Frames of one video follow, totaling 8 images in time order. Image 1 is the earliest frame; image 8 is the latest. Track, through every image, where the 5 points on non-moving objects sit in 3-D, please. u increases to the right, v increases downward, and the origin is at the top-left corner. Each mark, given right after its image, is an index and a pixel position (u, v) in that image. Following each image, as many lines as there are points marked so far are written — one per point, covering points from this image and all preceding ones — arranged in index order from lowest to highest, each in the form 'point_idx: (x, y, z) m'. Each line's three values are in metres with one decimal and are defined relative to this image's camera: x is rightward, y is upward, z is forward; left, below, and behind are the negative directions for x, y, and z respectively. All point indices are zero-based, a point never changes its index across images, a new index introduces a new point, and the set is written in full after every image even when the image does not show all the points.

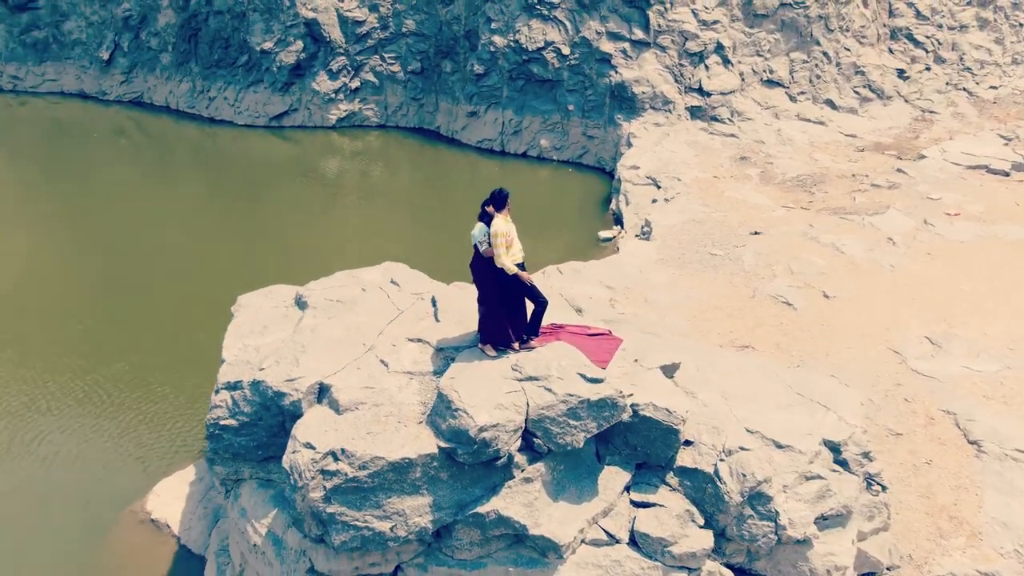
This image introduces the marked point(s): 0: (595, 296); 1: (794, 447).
0: (+1.2, -0.1, +11.3) m
1: (+2.6, -1.4, +7.1) m
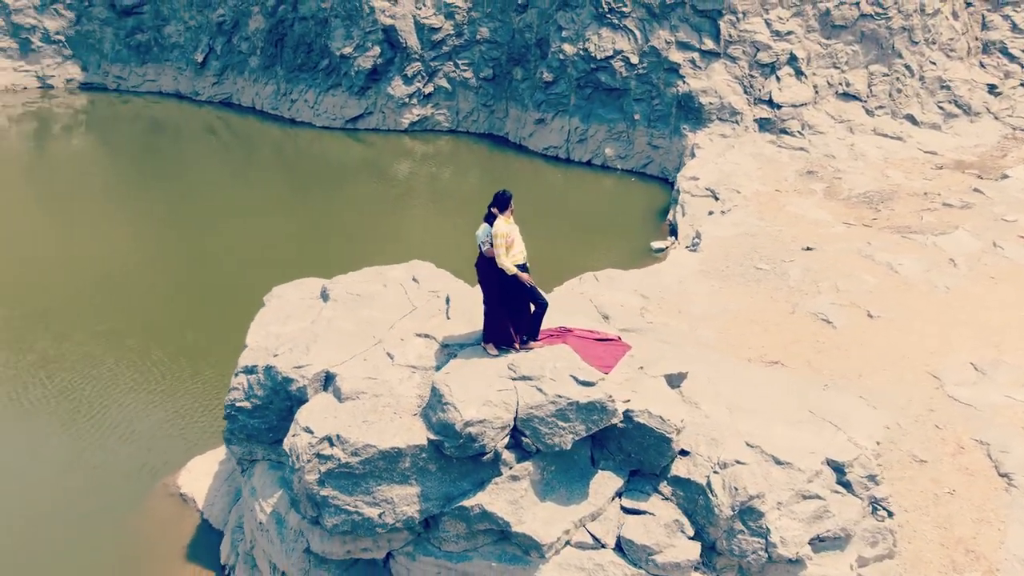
0: (+1.6, -0.2, +11.3) m
1: (+2.5, -1.6, +7.0) m
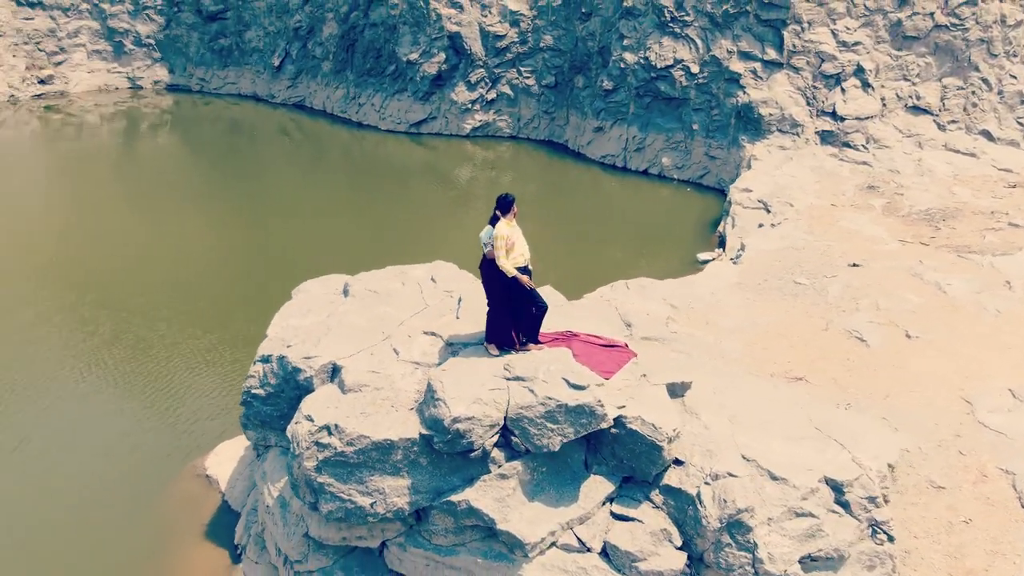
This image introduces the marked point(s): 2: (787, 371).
0: (+2.0, -0.3, +11.2) m
1: (+2.4, -1.7, +6.8) m
2: (+3.6, -1.1, +10.1) m
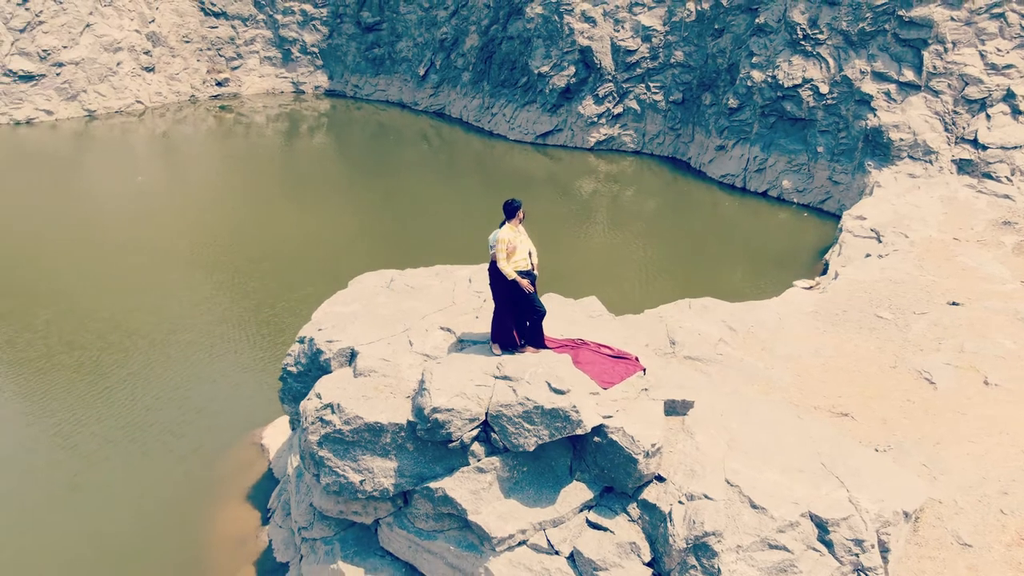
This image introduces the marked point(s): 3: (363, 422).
0: (+2.7, -0.6, +11.0) m
1: (+2.2, -1.9, +6.6) m
2: (+3.9, -1.4, +9.6) m
3: (-1.4, -1.2, +7.2) m
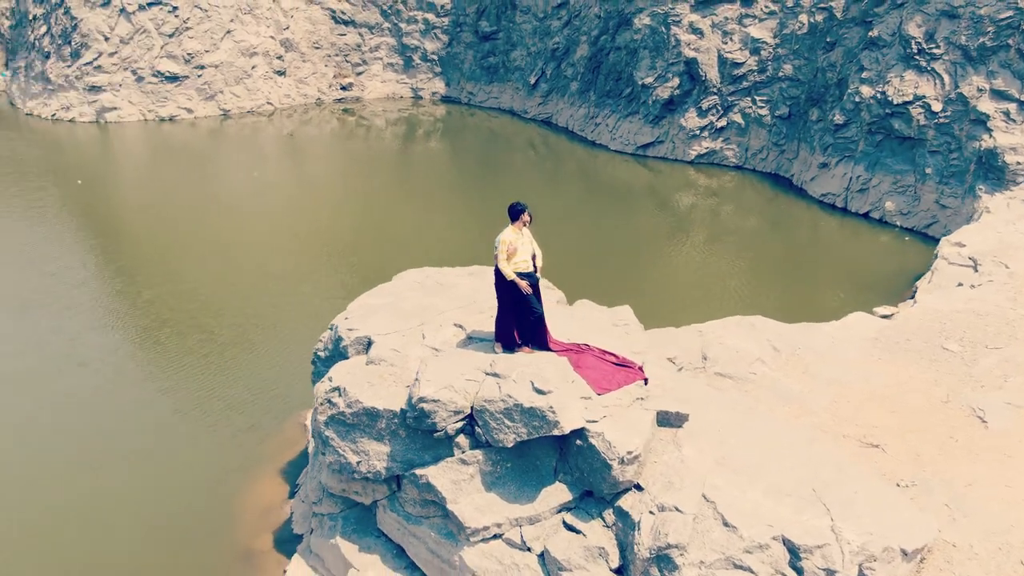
0: (+3.2, -0.8, +10.7) m
1: (+1.9, -2.0, +6.5) m
2: (+4.1, -1.7, +9.2) m
3: (-1.5, -1.2, +7.6) m
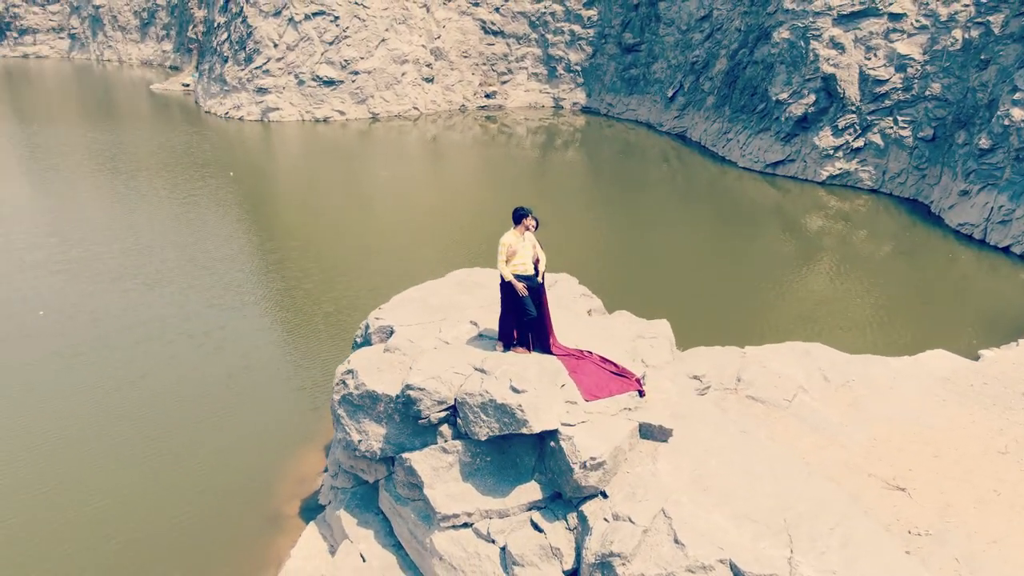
0: (+3.6, -1.2, +10.3) m
1: (+1.4, -2.1, +6.4) m
2: (+4.2, -2.1, +8.6) m
3: (-1.5, -1.1, +8.2) m
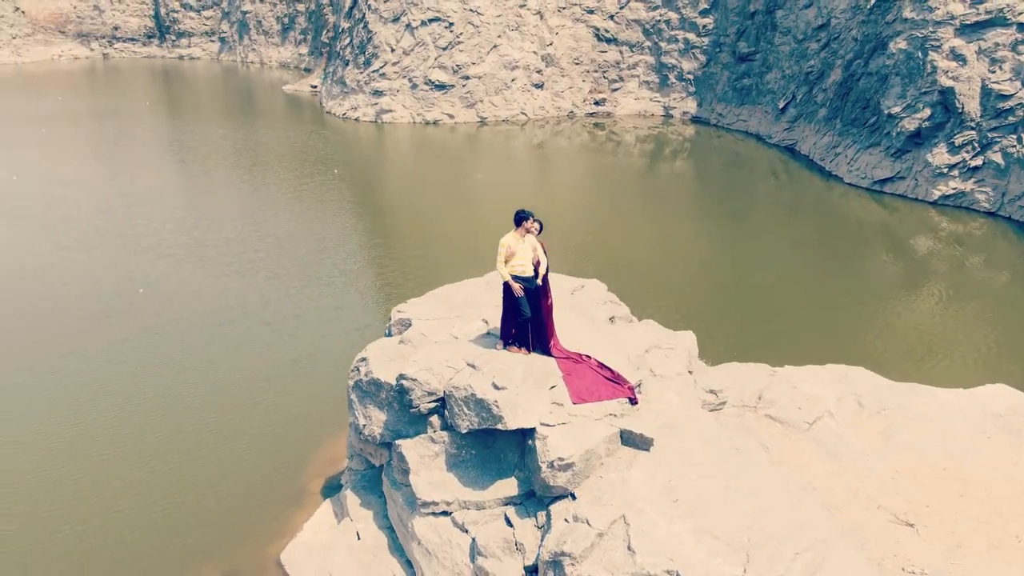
0: (+3.8, -1.4, +9.9) m
1: (+1.0, -2.2, +6.4) m
2: (+4.1, -2.3, +8.2) m
3: (-1.6, -1.0, +8.6) m
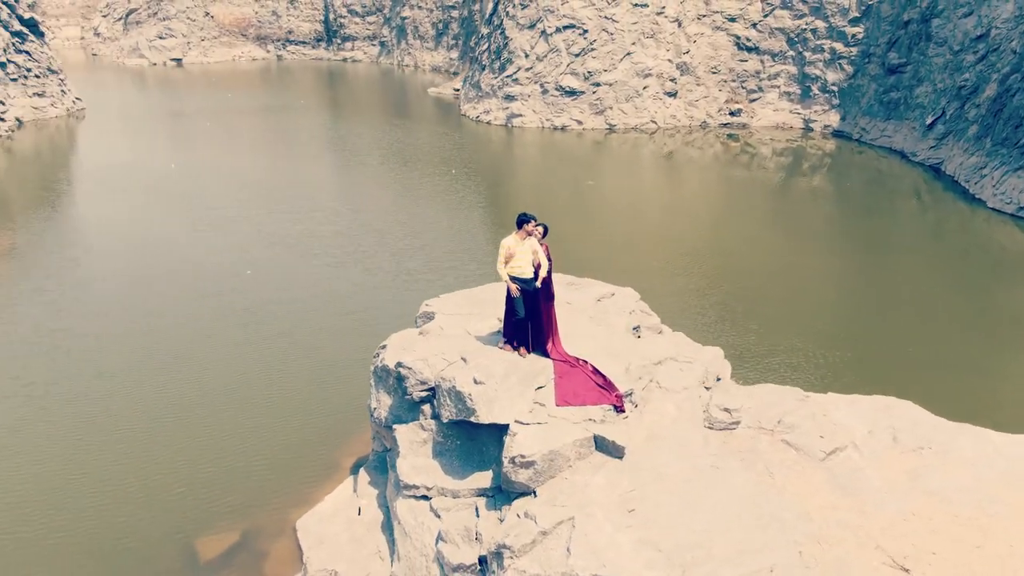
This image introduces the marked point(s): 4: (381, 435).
0: (+4.0, -1.7, +9.4) m
1: (+0.5, -2.2, +6.4) m
2: (+3.8, -2.6, +7.6) m
3: (-1.5, -0.9, +9.1) m
4: (-1.6, -1.8, +9.6) m
